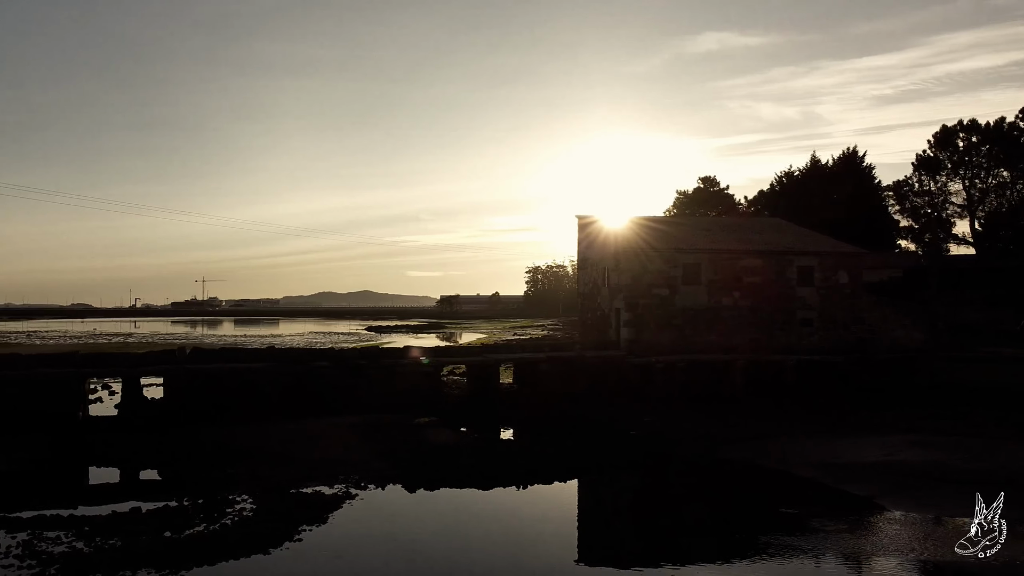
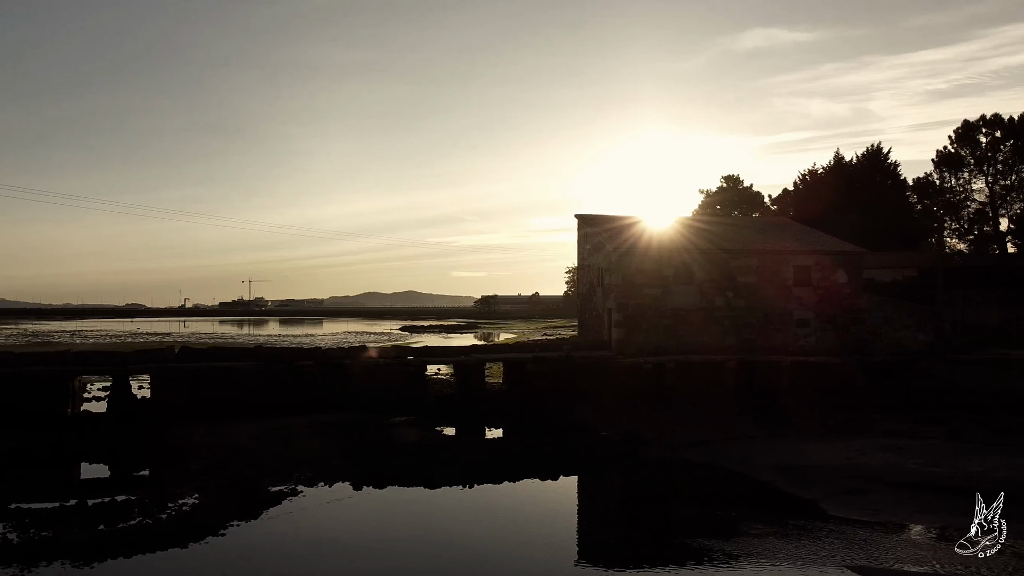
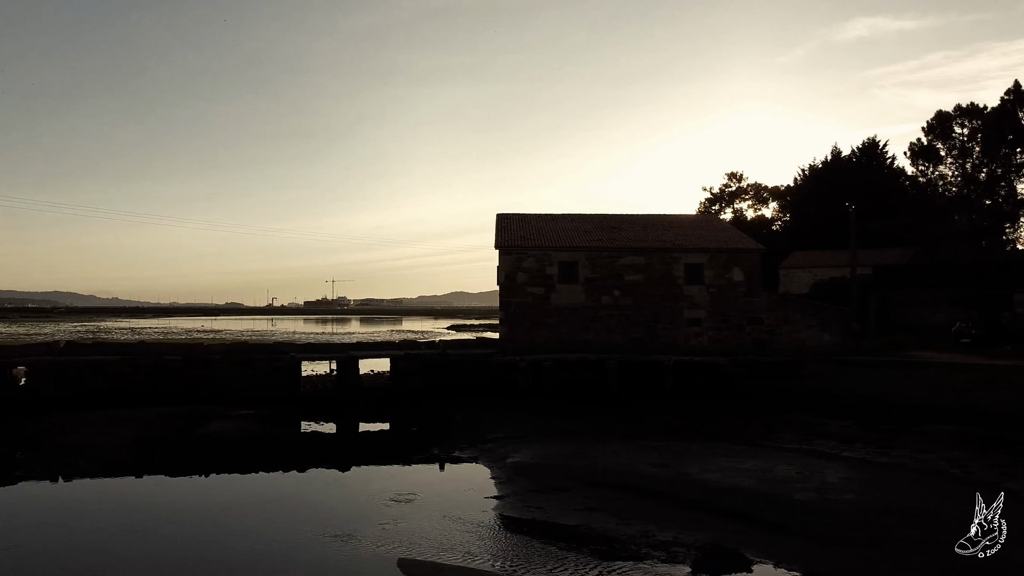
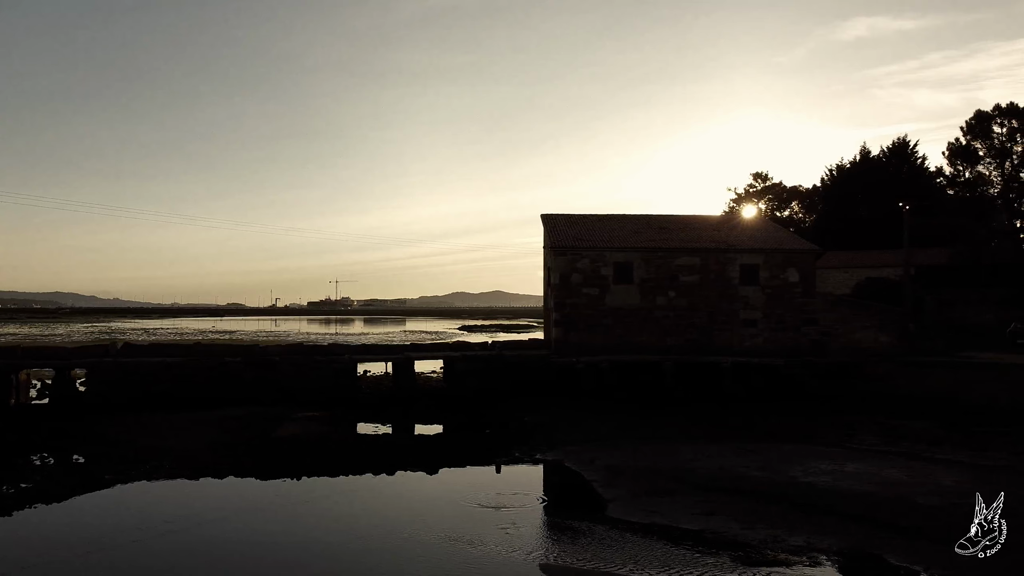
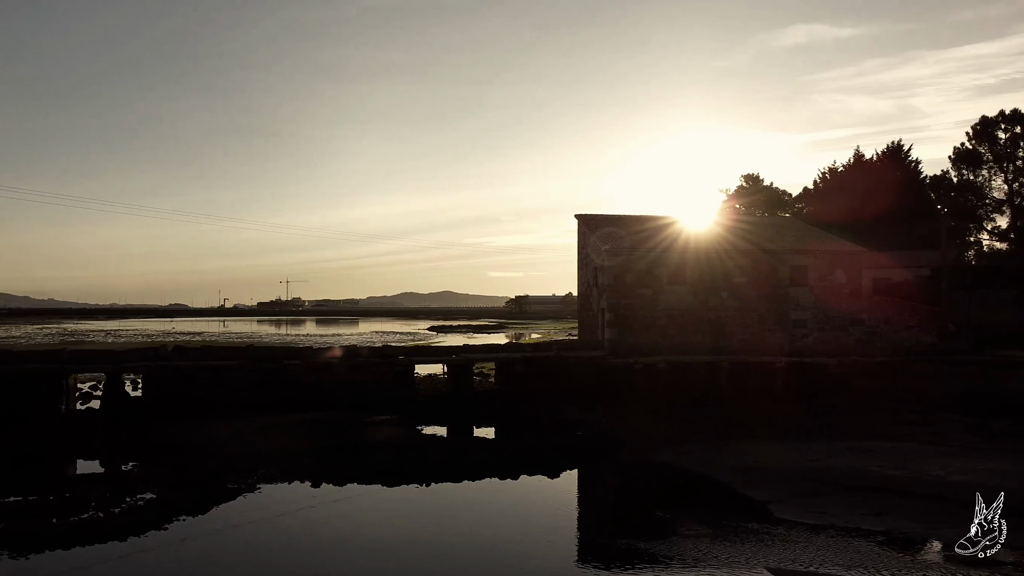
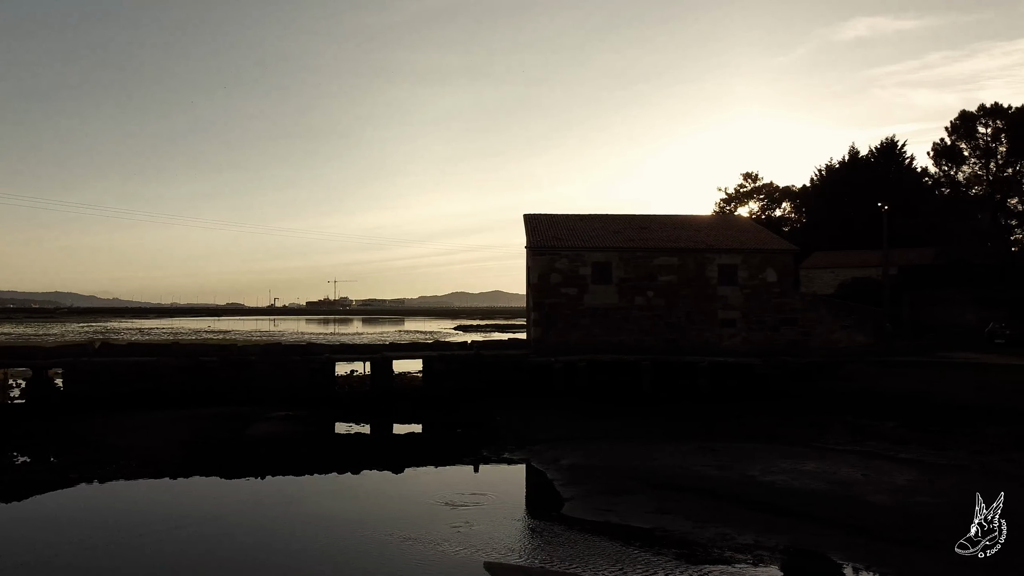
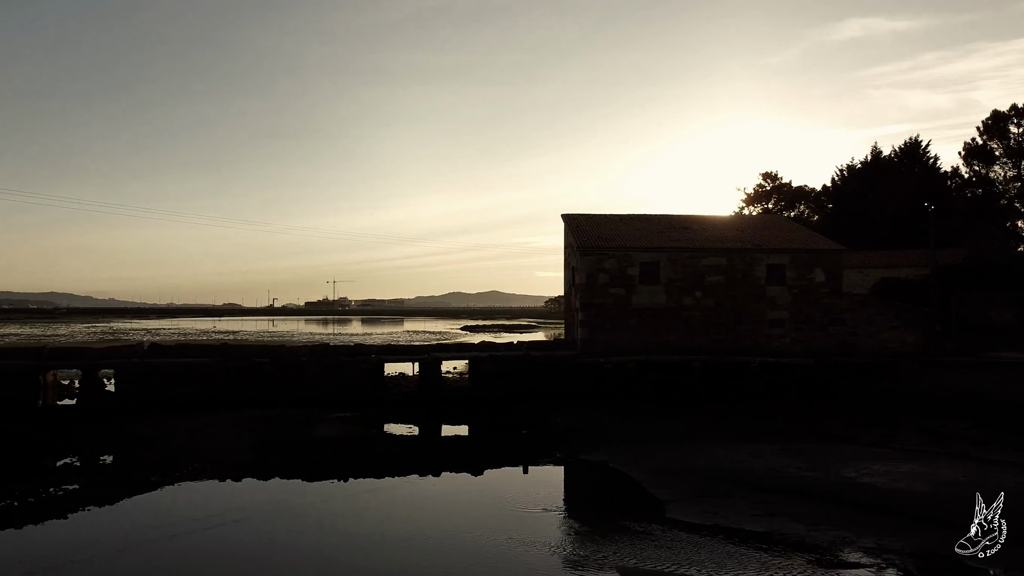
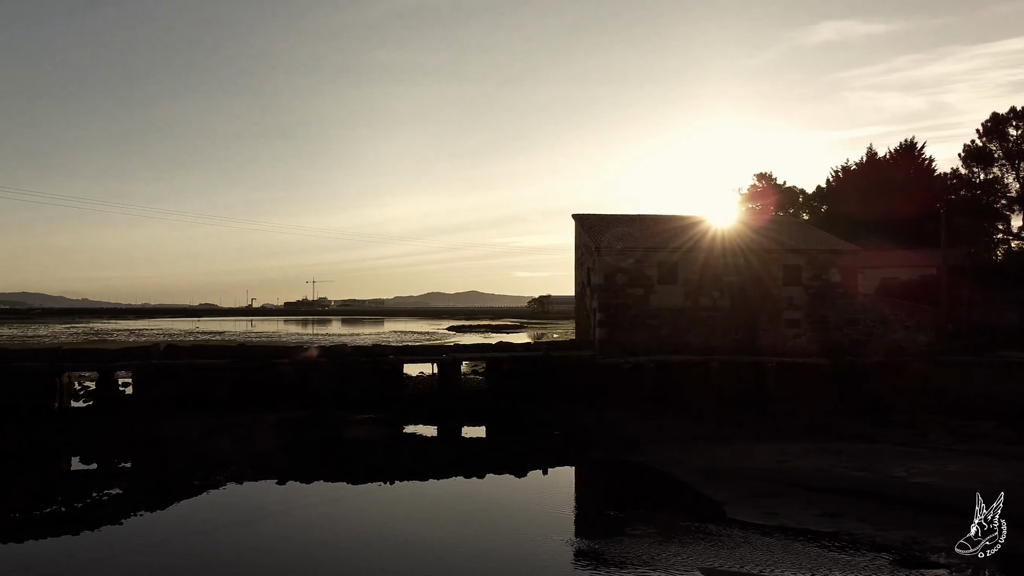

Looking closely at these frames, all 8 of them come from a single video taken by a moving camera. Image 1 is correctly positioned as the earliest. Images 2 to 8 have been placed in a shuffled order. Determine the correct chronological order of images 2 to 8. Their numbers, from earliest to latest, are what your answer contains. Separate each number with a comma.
2, 5, 8, 7, 4, 6, 3
